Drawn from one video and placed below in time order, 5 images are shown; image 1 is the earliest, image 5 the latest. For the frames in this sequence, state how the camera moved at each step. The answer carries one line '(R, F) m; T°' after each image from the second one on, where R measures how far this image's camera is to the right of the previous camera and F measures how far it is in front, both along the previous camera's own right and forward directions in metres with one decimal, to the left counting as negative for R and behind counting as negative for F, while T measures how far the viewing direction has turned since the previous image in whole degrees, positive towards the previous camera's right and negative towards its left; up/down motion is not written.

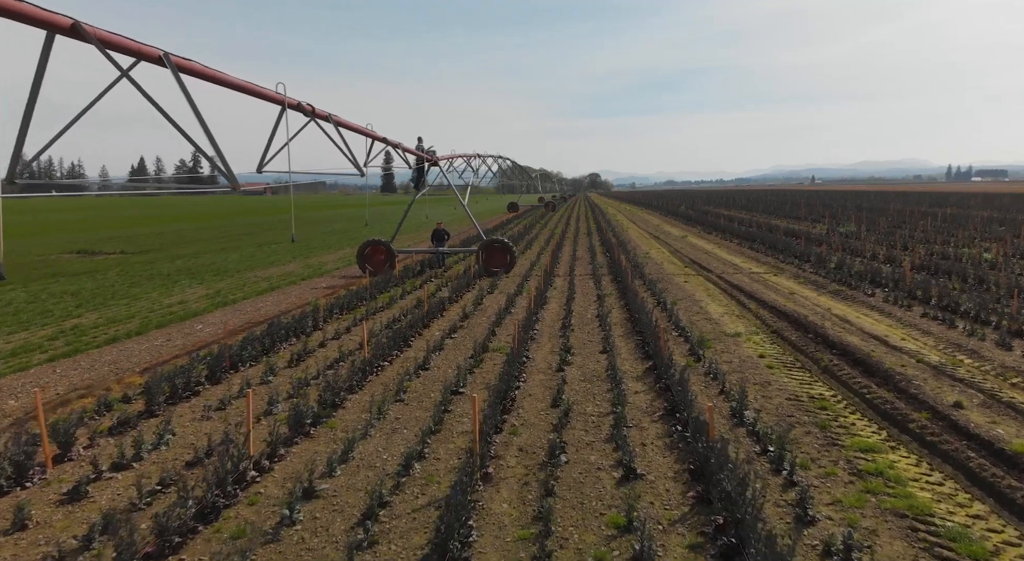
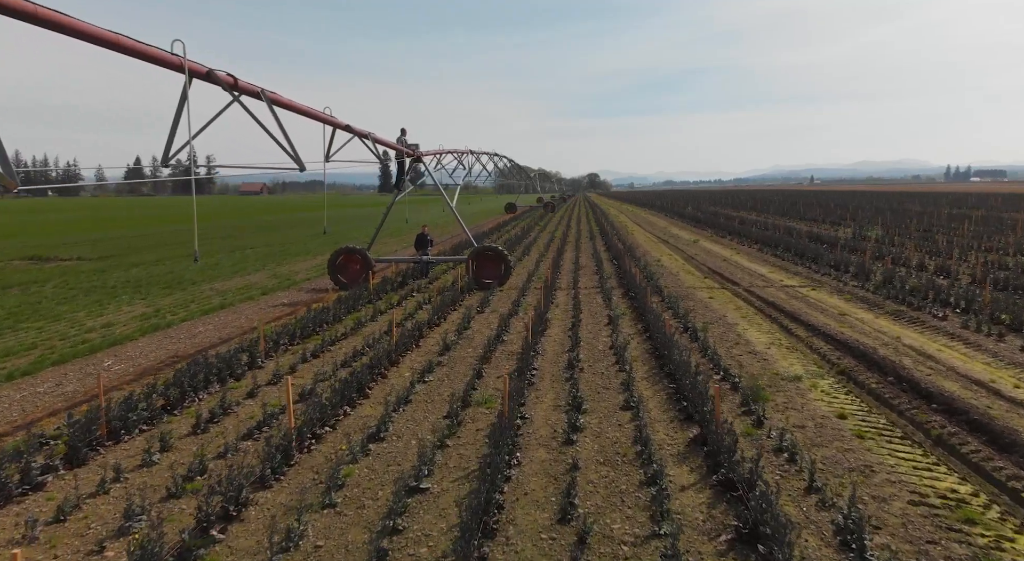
(+0.1, +3.2) m; 0°
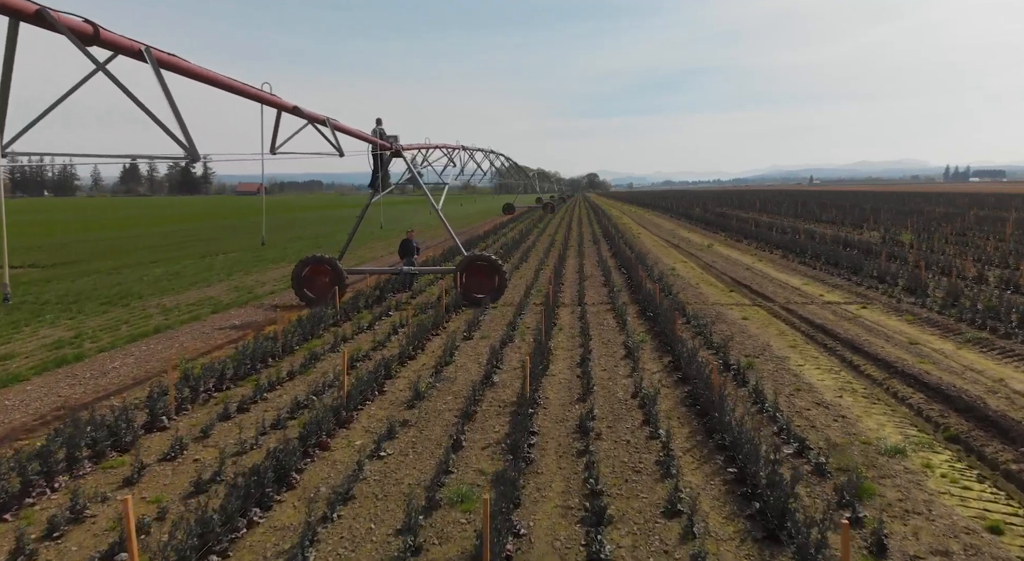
(+0.1, +2.9) m; 0°
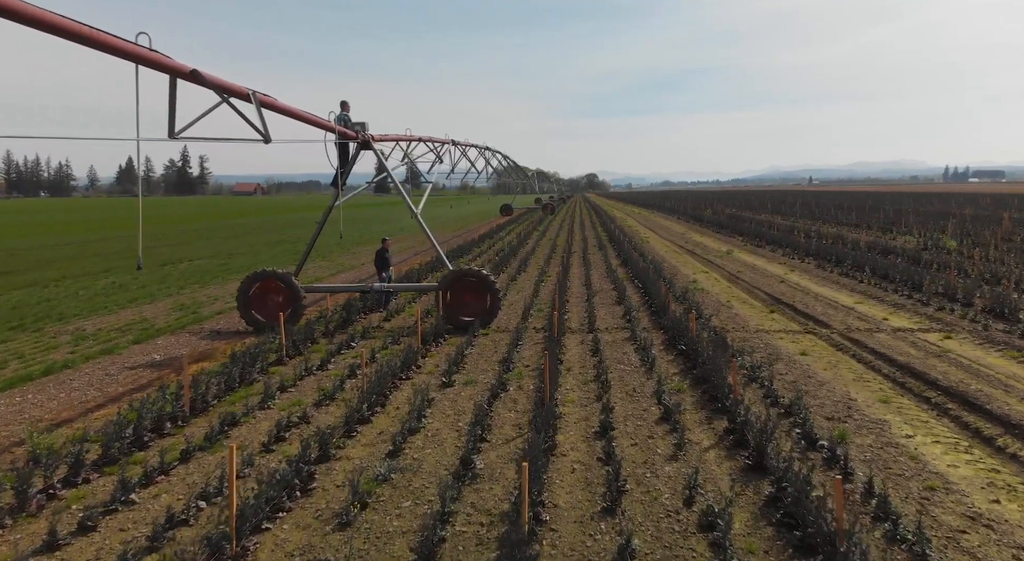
(+0.1, +3.2) m; 0°
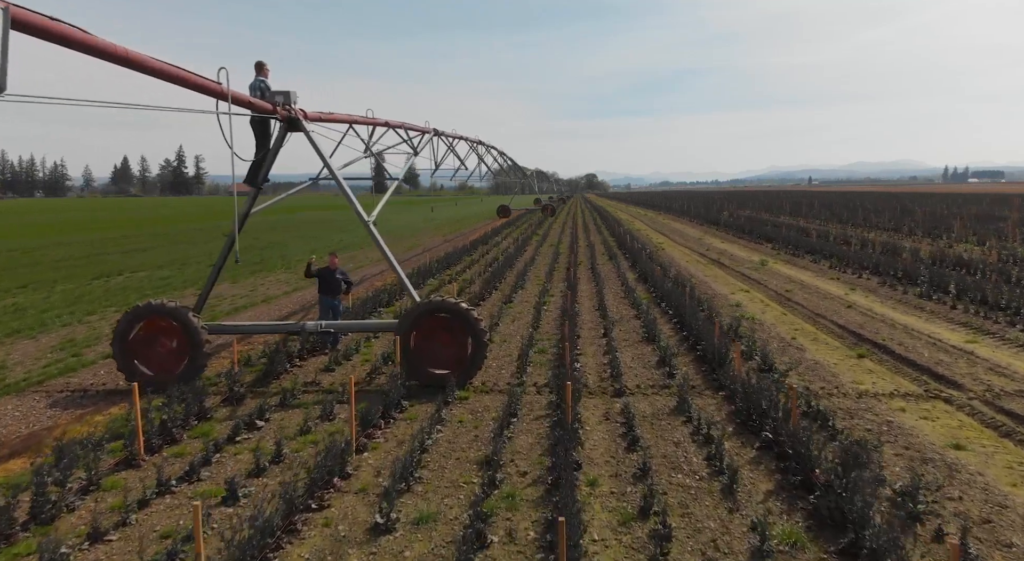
(+0.1, +4.2) m; 0°
